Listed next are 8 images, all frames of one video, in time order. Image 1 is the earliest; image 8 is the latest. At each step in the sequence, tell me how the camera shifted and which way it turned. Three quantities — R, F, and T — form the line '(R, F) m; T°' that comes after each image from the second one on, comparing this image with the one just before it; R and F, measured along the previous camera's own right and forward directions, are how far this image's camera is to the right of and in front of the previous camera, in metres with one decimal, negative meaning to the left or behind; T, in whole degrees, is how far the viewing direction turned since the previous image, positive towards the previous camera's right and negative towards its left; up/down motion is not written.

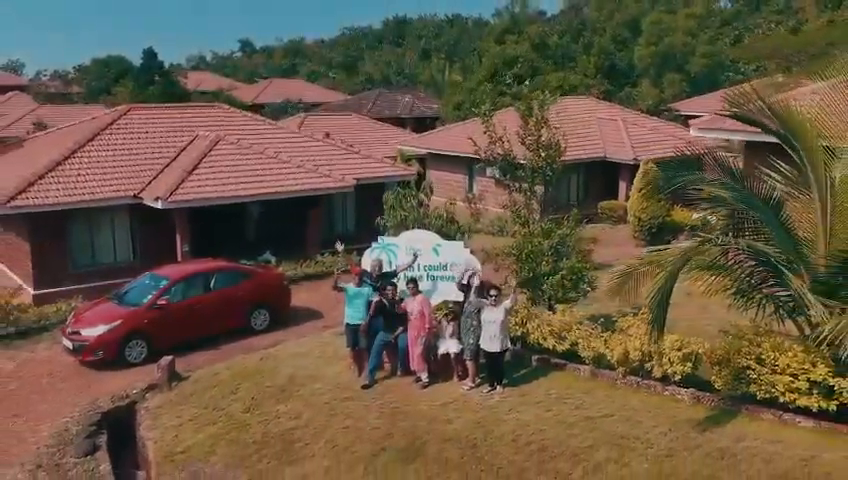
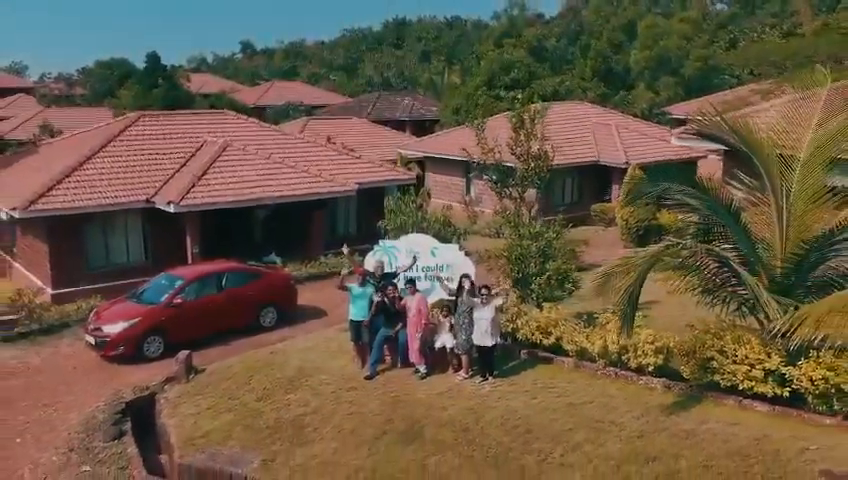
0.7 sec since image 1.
(0.0, -0.9) m; 0°
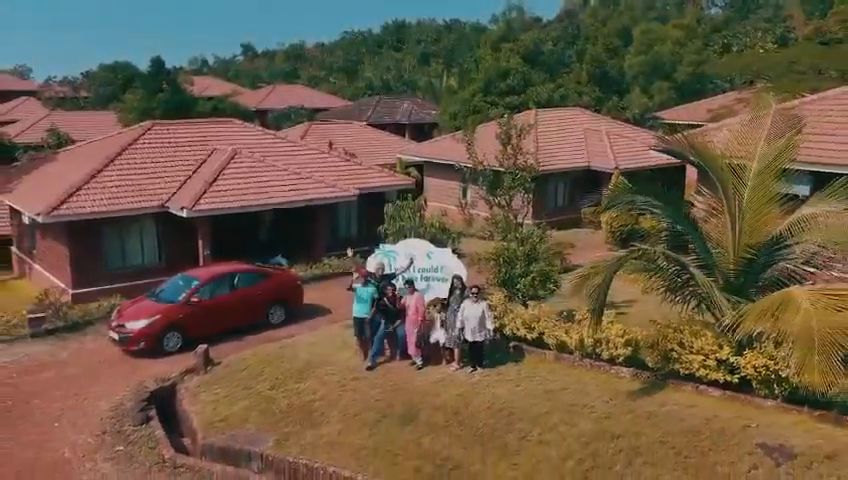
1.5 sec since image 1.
(+0.1, -1.2) m; 0°
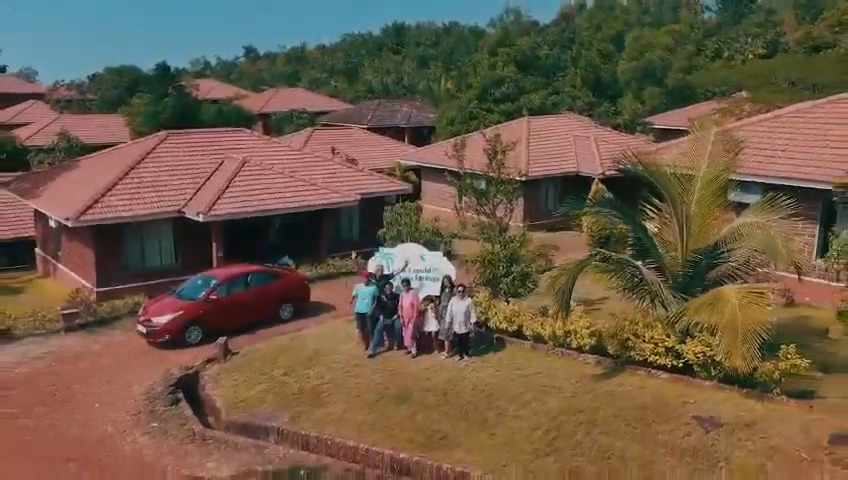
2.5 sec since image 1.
(+0.1, -1.7) m; 0°
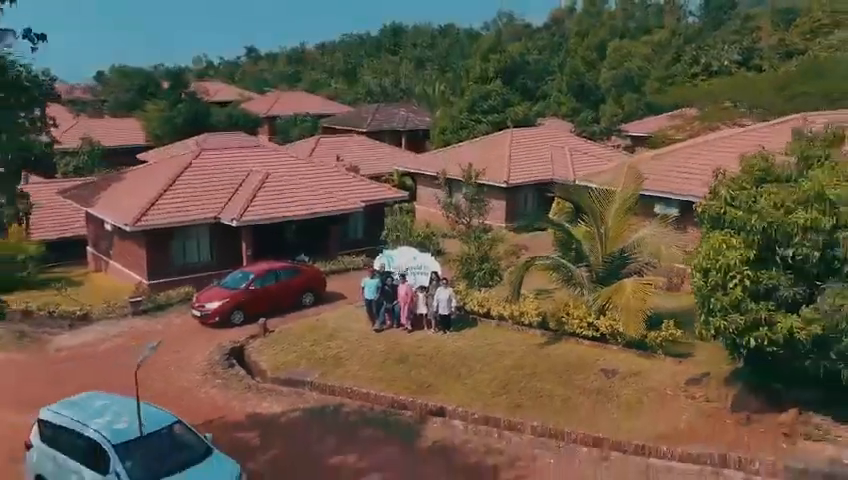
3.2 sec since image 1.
(+0.1, -4.5) m; 0°
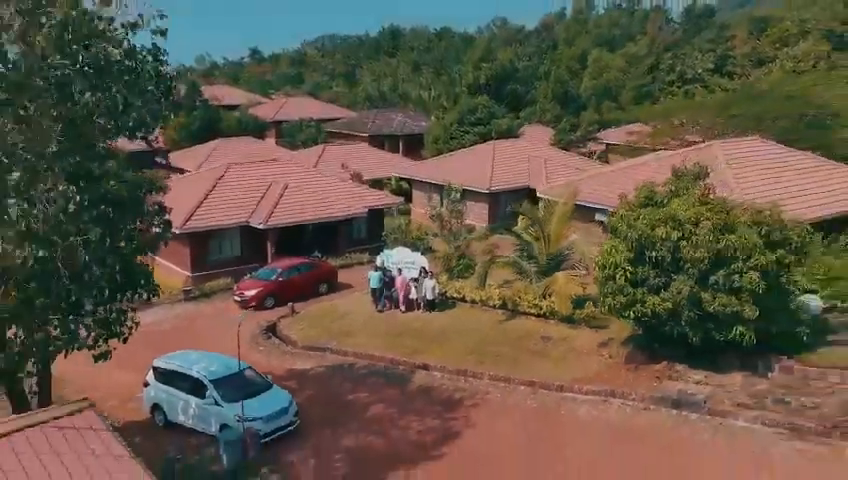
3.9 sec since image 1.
(+0.2, -5.7) m; 0°
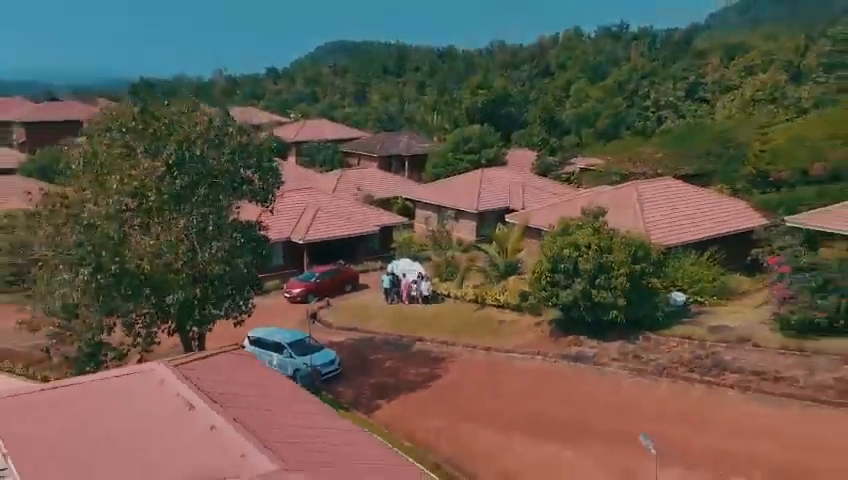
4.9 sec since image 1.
(+0.4, -10.0) m; -1°
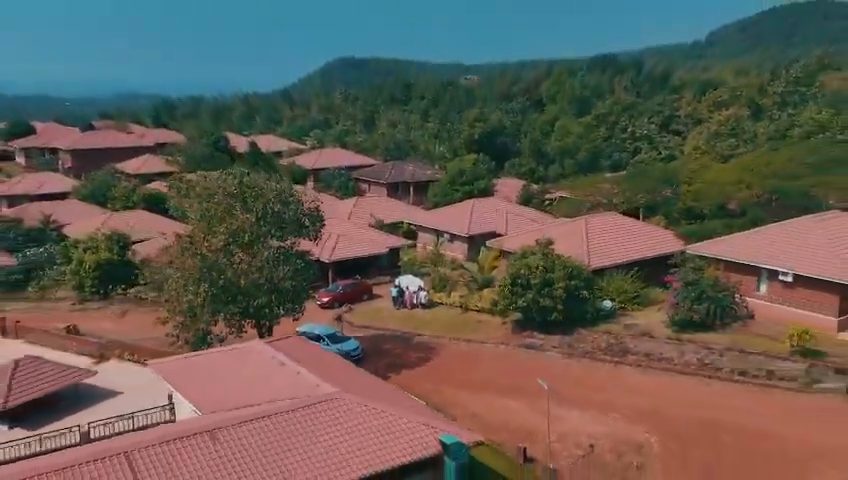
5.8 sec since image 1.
(+0.5, -11.0) m; -1°
